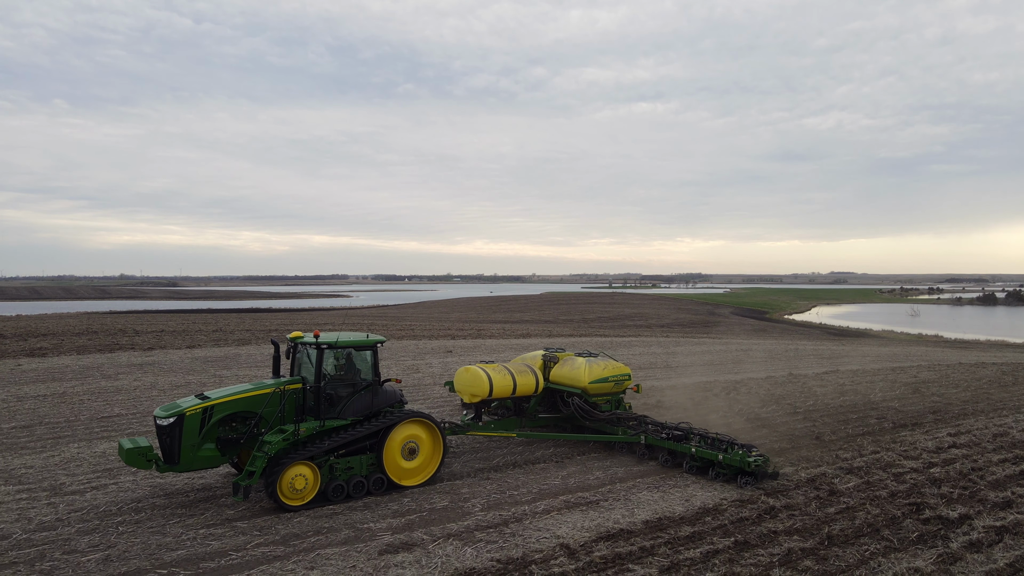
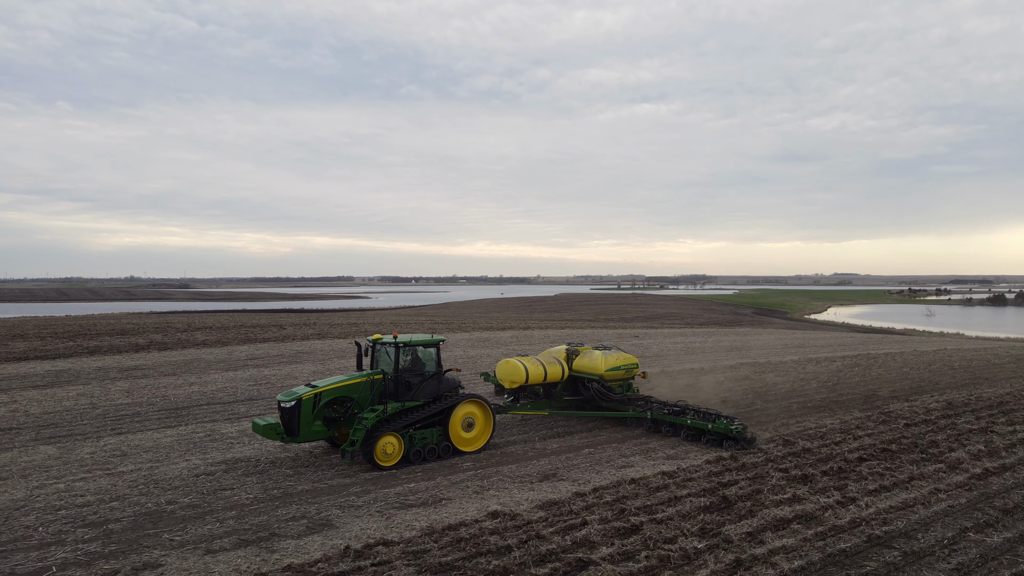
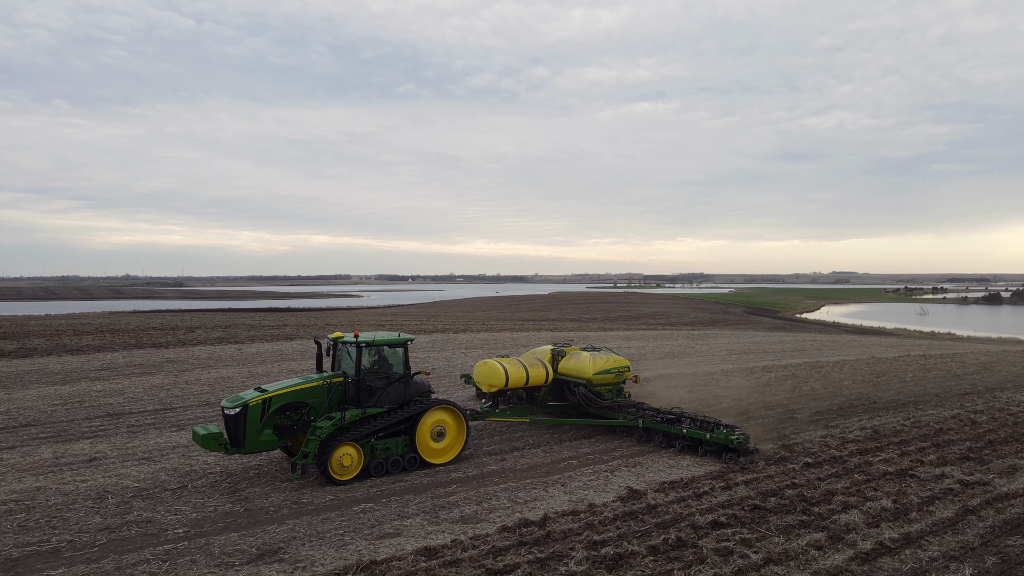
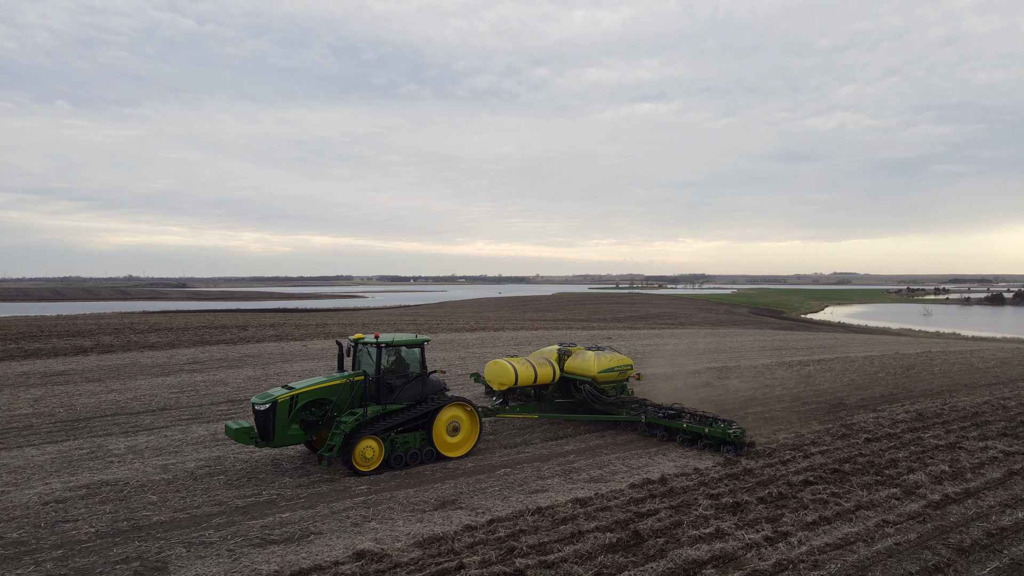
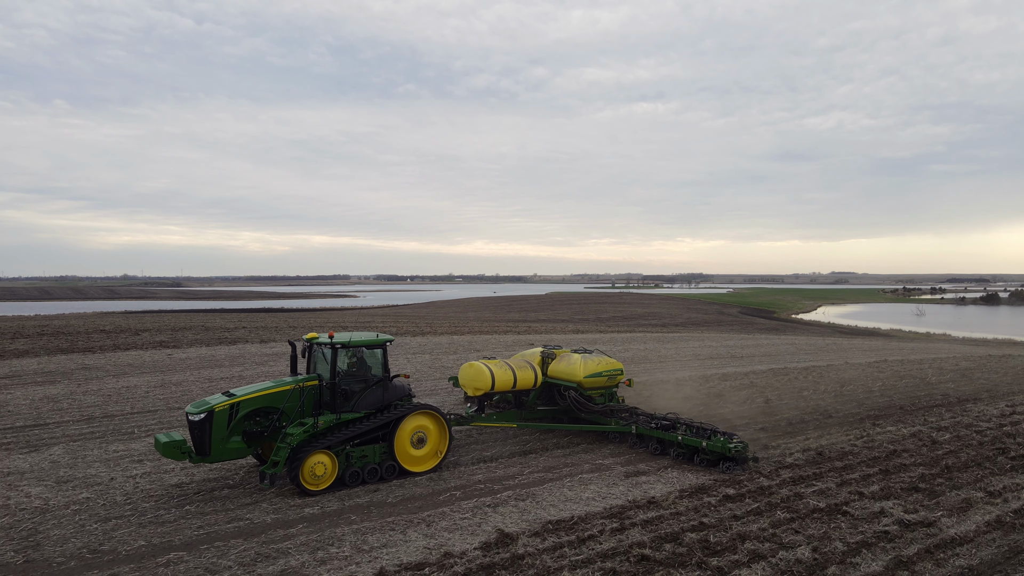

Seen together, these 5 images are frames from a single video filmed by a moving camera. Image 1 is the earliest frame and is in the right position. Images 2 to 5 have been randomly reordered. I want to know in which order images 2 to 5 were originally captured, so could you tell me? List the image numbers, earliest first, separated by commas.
5, 3, 4, 2
